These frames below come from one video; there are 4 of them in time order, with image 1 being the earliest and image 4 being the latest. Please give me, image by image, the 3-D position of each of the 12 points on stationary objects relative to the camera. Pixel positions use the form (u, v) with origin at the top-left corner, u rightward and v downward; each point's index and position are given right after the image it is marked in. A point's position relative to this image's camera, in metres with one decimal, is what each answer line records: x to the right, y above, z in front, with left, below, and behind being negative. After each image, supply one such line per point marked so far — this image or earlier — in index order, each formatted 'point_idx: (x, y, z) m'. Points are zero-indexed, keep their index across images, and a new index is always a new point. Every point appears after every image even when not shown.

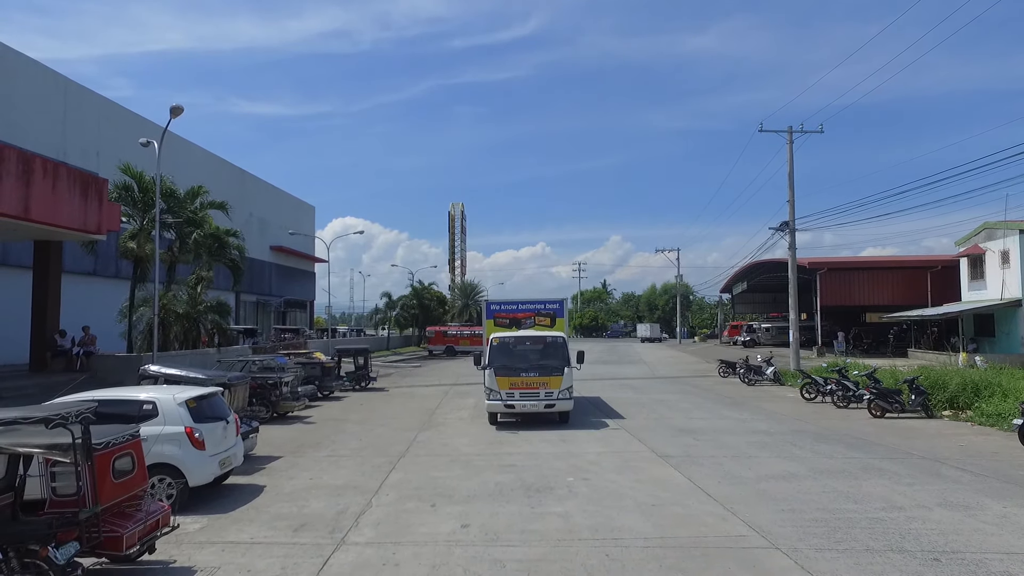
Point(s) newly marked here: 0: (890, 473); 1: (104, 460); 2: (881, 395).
0: (+8.5, -4.1, +10.4) m
1: (-5.2, -2.2, +6.0) m
2: (+13.5, -3.9, +16.8) m
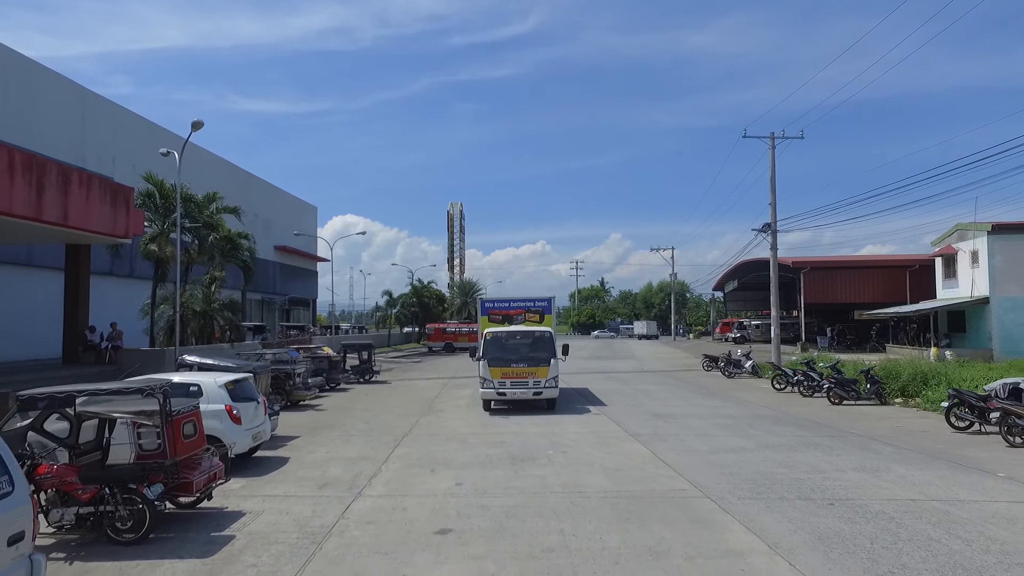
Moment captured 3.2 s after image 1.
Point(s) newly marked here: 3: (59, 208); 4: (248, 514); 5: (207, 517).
0: (+8.2, -4.1, +12.1) m
1: (-5.5, -2.3, +7.7) m
2: (+13.2, -3.8, +18.5) m
3: (-16.6, +2.9, +16.9) m
4: (-4.7, -4.0, +8.2) m
5: (-5.2, -3.9, +7.9) m
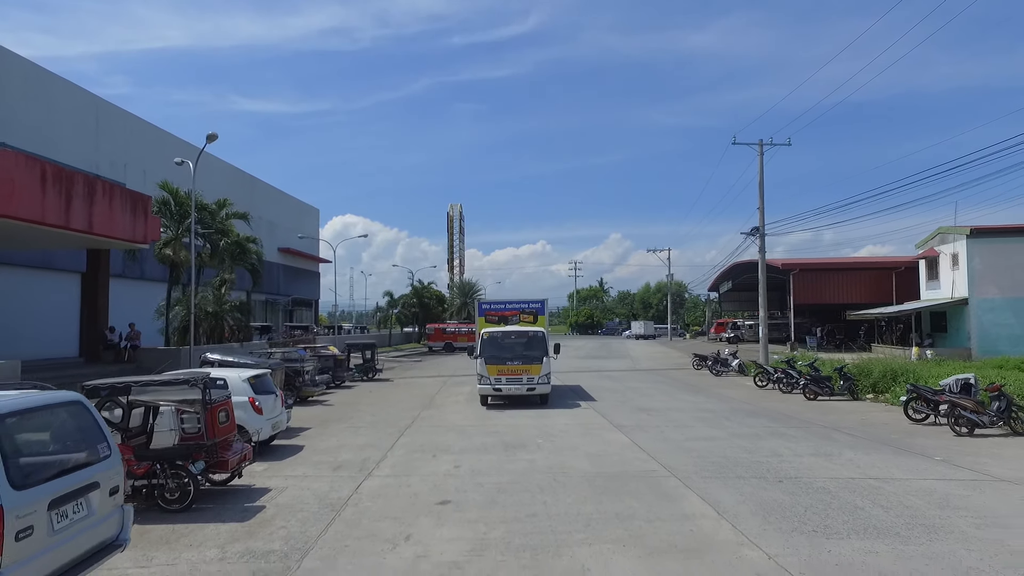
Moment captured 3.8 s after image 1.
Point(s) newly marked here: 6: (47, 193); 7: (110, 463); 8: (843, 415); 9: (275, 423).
0: (+8.0, -4.3, +13.4) m
1: (-5.7, -2.4, +9.0) m
2: (+13.0, -4.0, +19.8) m
3: (-16.8, +2.8, +18.1) m
4: (-4.8, -4.1, +9.4) m
5: (-5.4, -4.0, +9.2) m
6: (-16.8, +3.4, +16.7) m
7: (-4.8, -2.1, +5.5) m
8: (+11.7, -4.5, +16.4) m
9: (-6.2, -3.5, +12.2) m
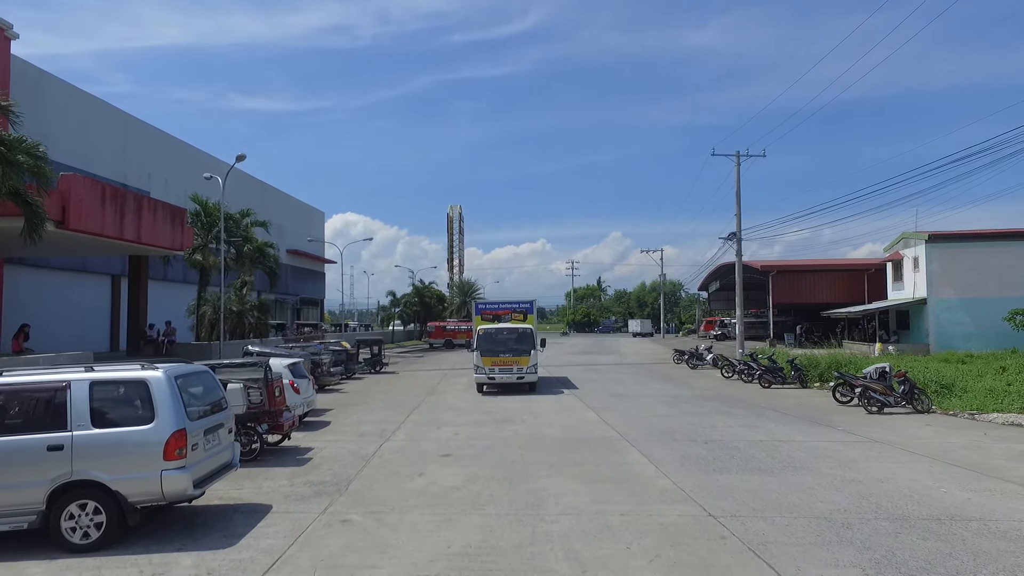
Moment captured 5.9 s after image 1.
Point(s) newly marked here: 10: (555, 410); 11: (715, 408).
0: (+7.6, -4.4, +16.2) m
1: (-6.1, -2.5, +11.8) m
2: (+12.6, -4.1, +22.6) m
3: (-17.1, +2.7, +20.9) m
4: (-5.2, -4.3, +12.2) m
5: (-5.8, -4.2, +12.0) m
6: (-17.1, +3.3, +19.5) m
7: (-5.2, -2.2, +8.4) m
8: (+11.3, -4.6, +19.2) m
9: (-6.6, -3.7, +15.0) m
10: (+1.6, -4.5, +17.1) m
11: (+7.6, -4.5, +17.3) m
